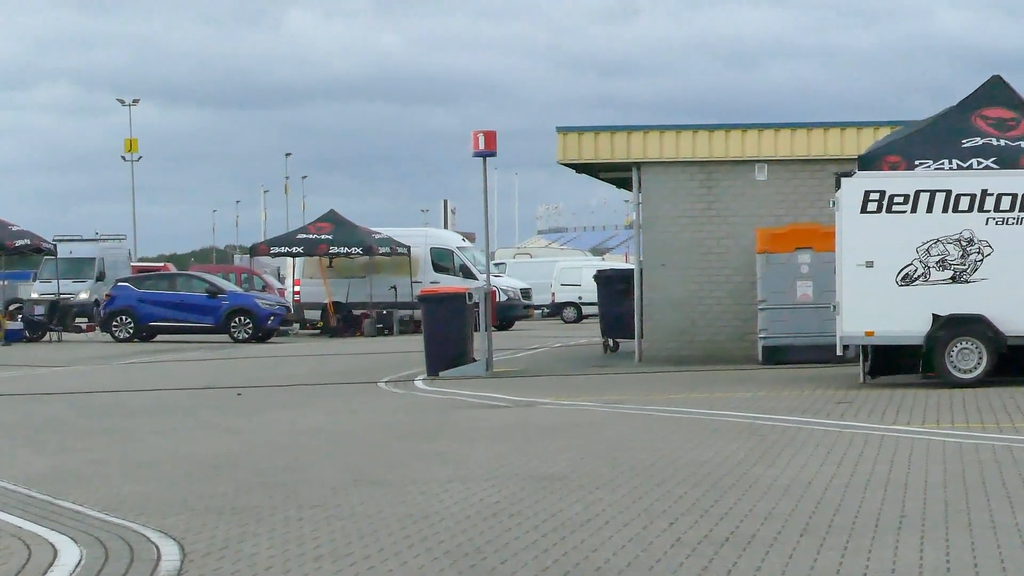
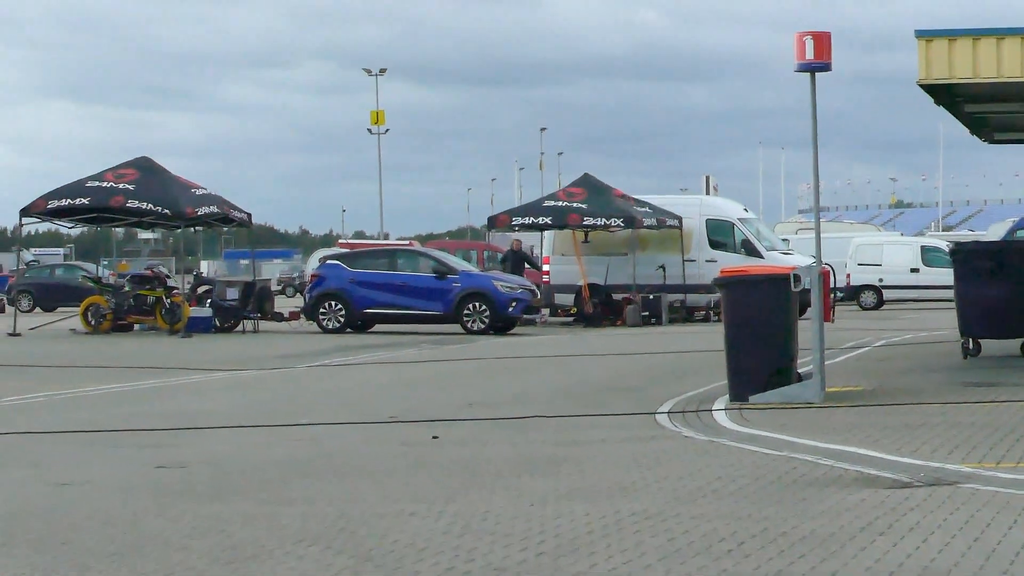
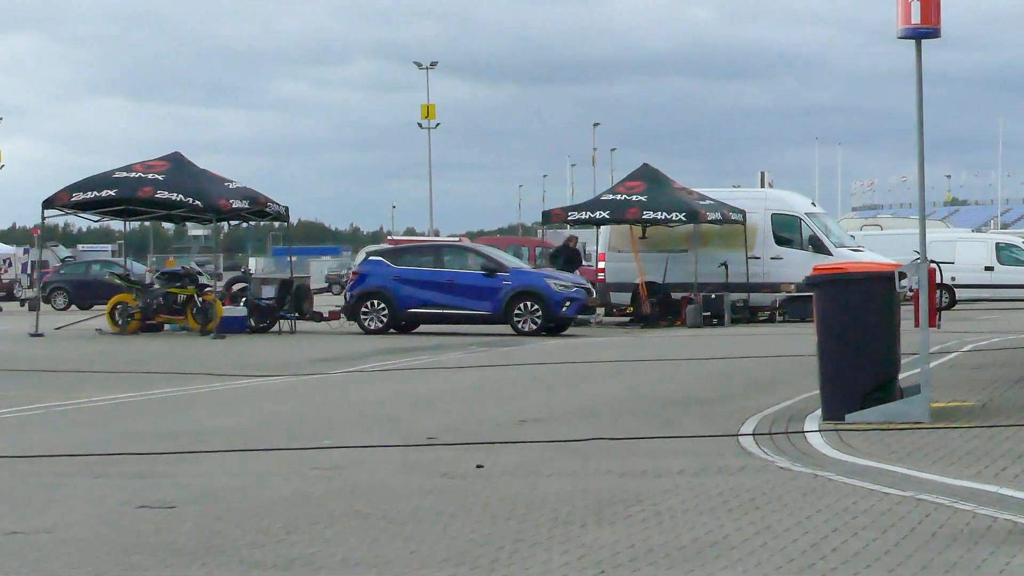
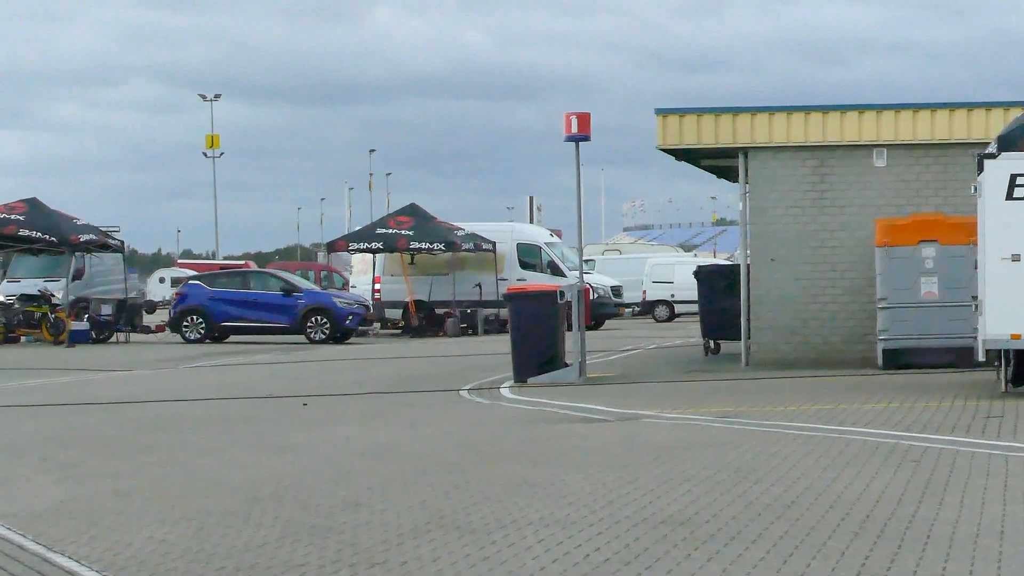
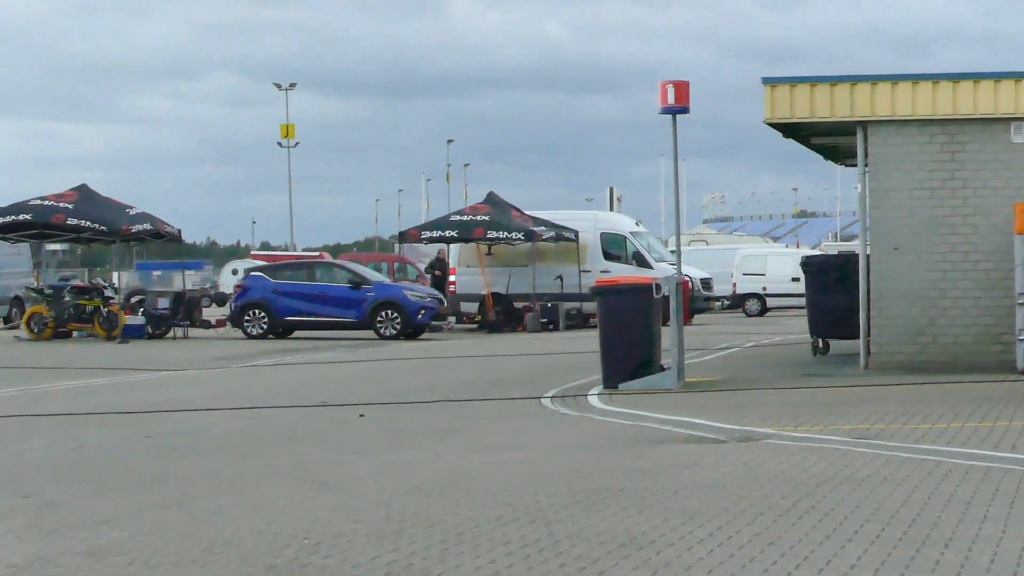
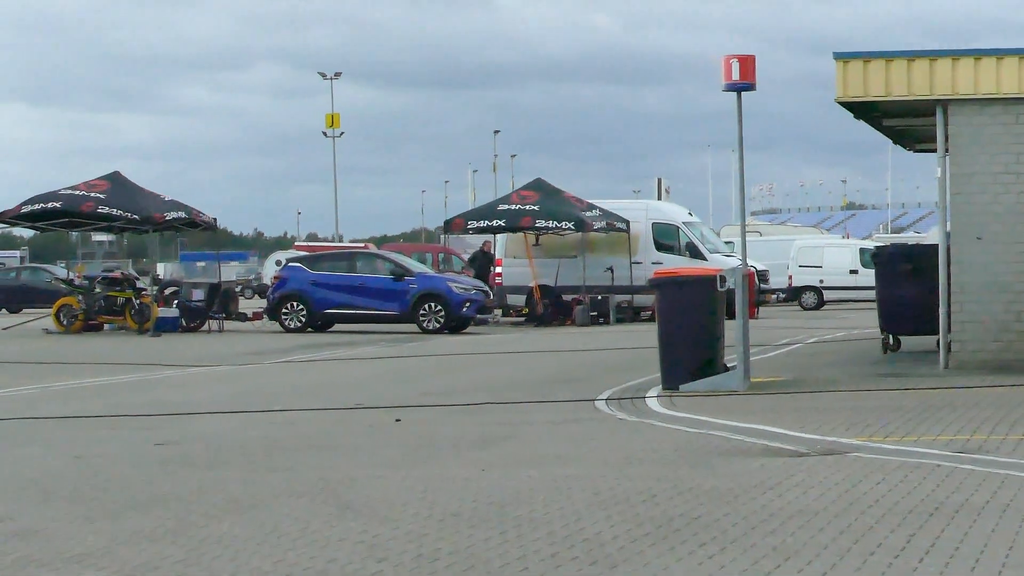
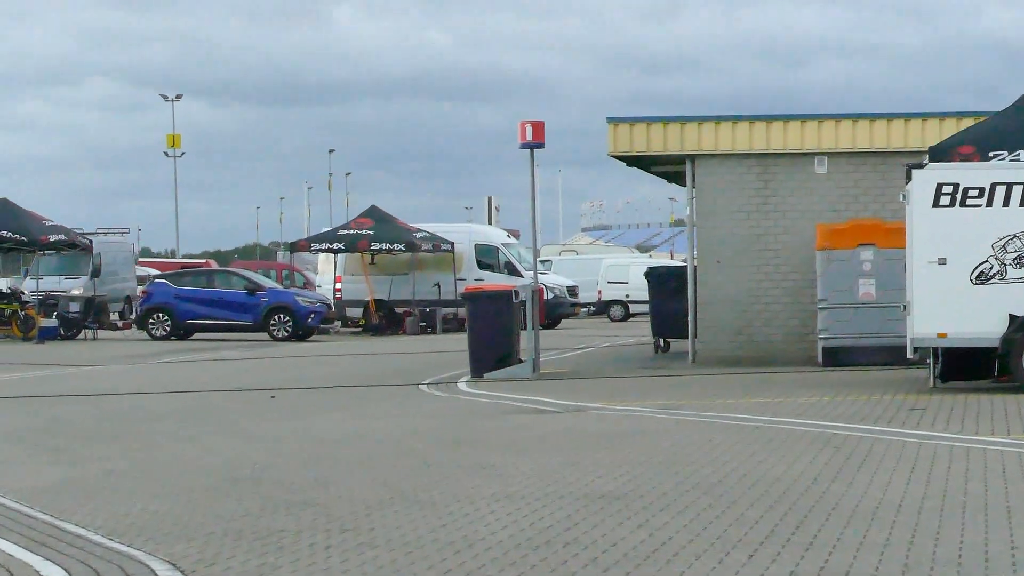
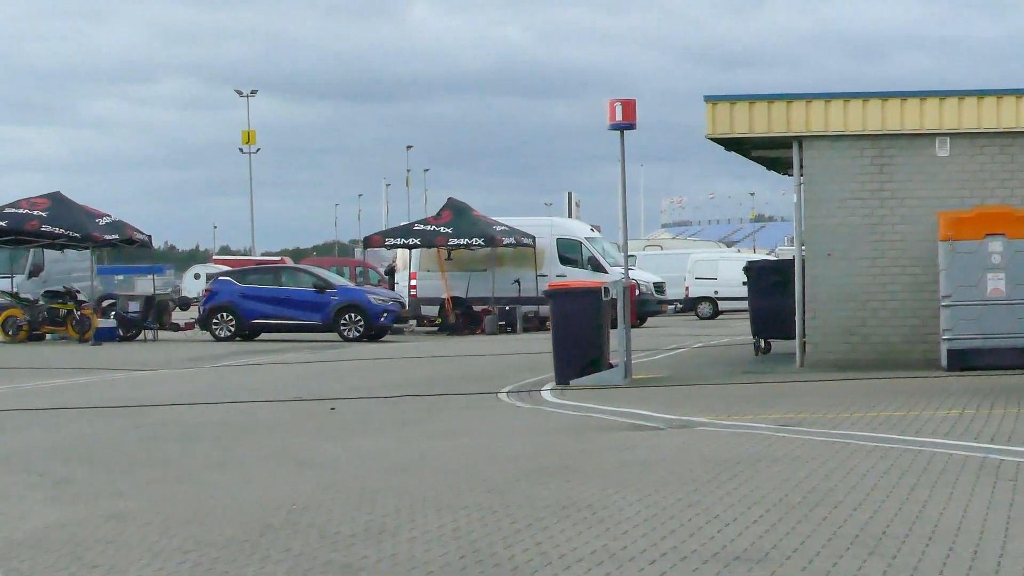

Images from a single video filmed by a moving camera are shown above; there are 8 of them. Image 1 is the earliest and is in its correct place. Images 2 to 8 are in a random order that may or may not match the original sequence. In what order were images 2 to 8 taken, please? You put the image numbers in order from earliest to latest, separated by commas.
7, 4, 8, 5, 6, 2, 3
